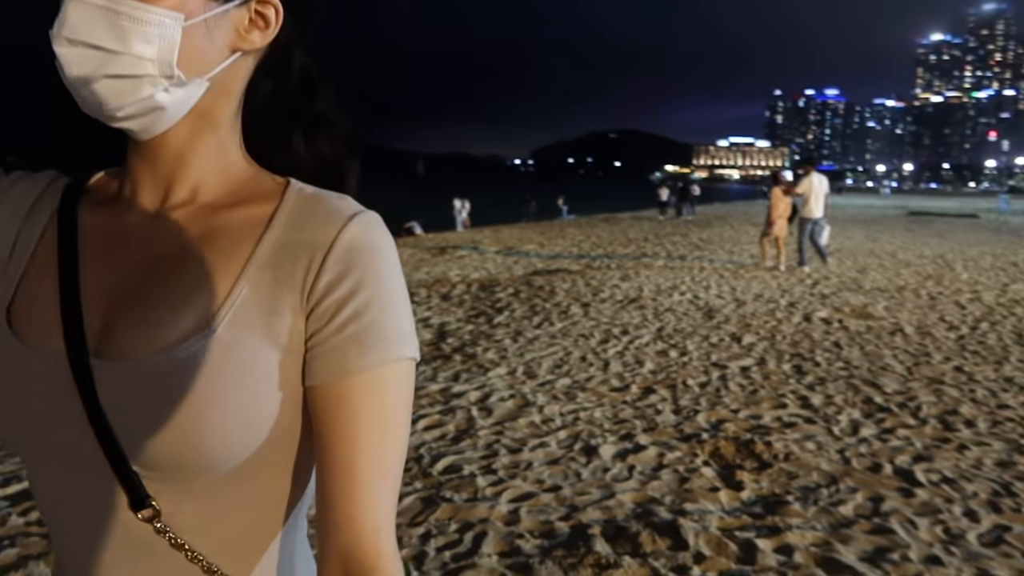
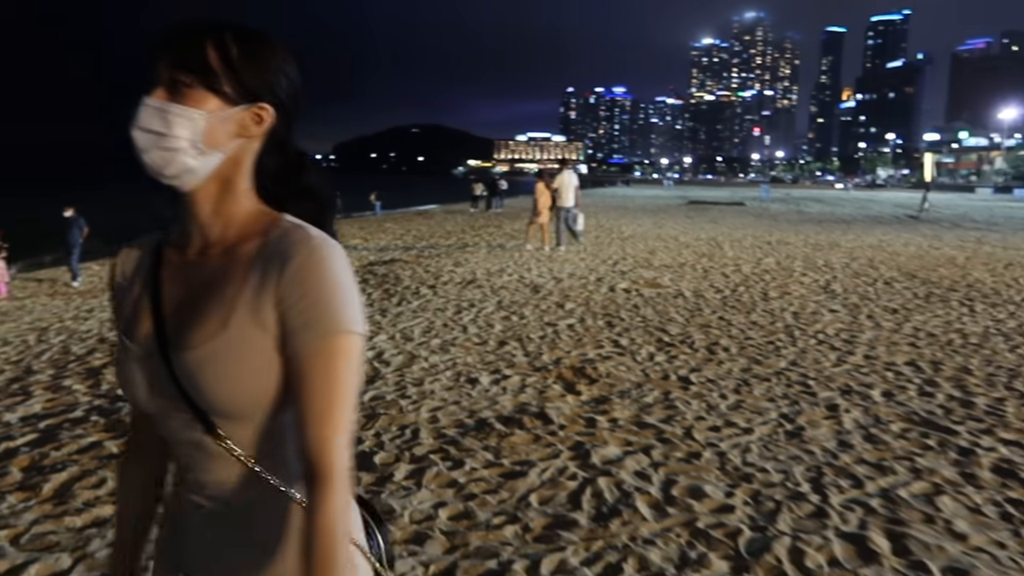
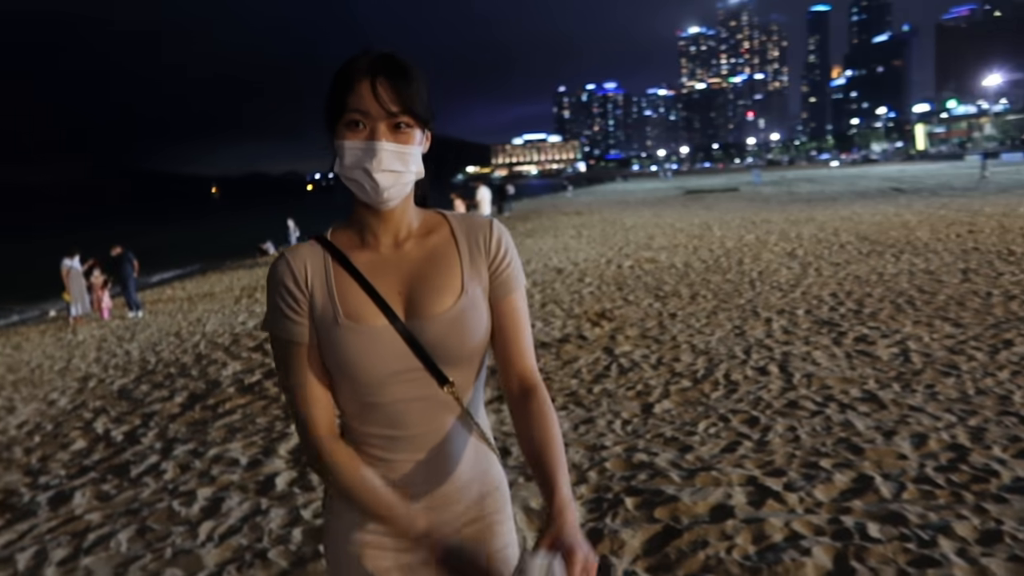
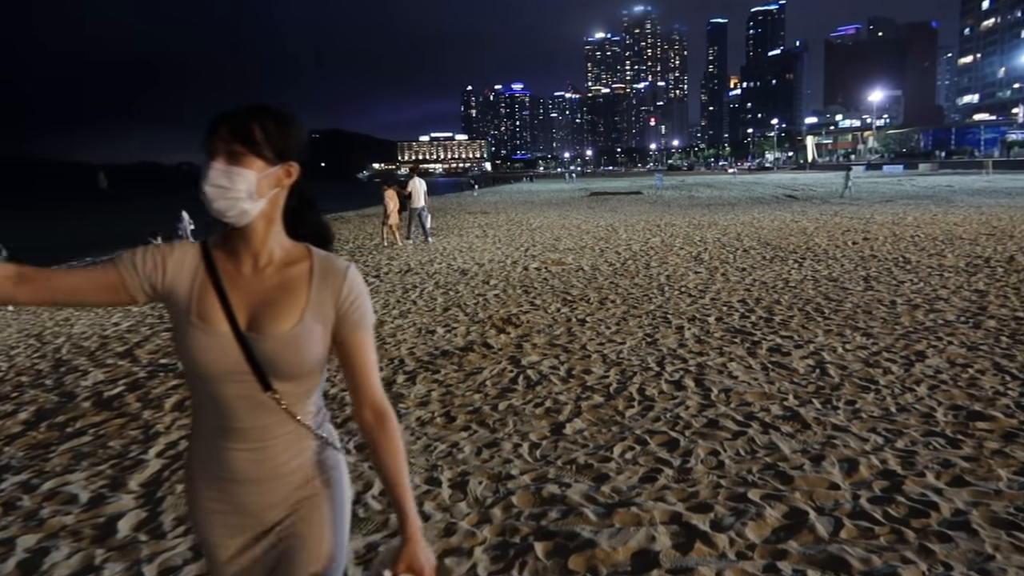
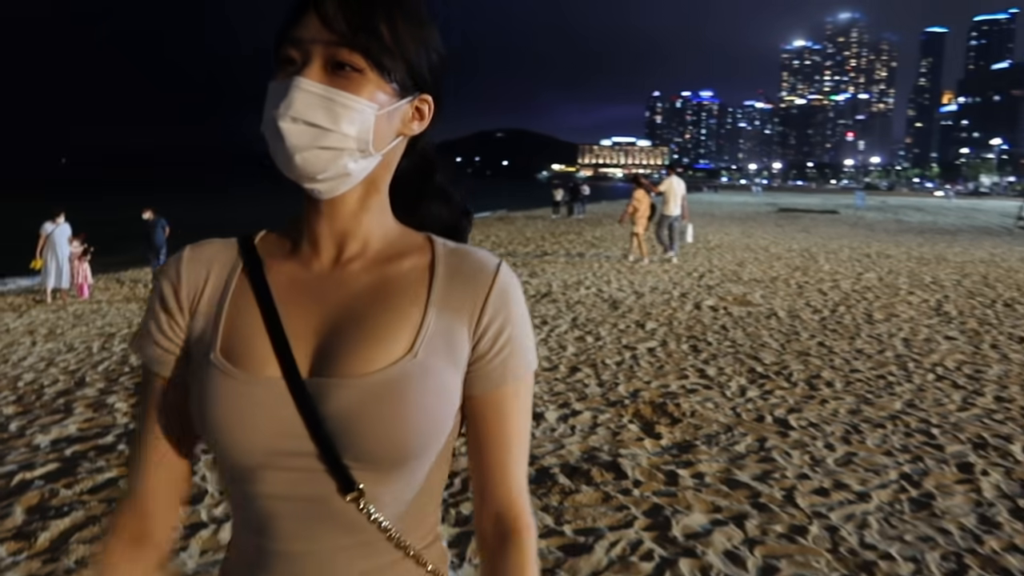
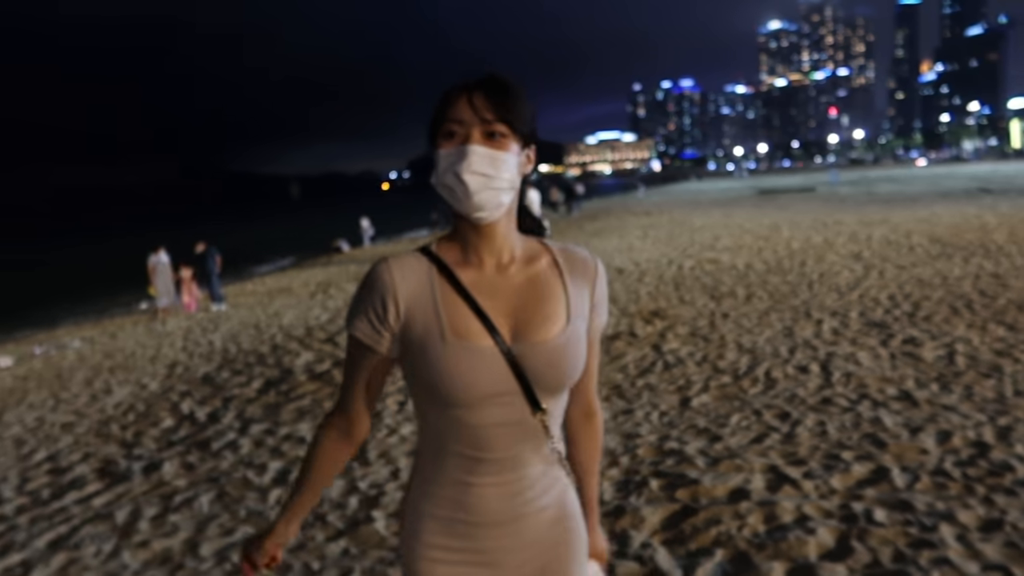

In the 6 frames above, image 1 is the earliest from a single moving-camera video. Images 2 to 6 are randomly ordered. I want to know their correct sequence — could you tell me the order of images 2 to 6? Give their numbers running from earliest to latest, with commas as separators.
5, 2, 4, 3, 6
